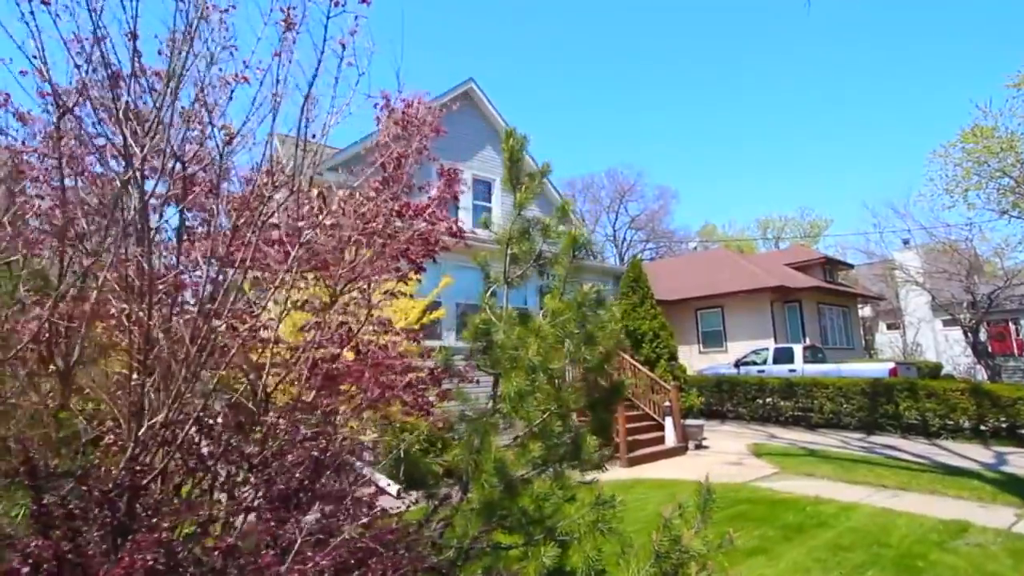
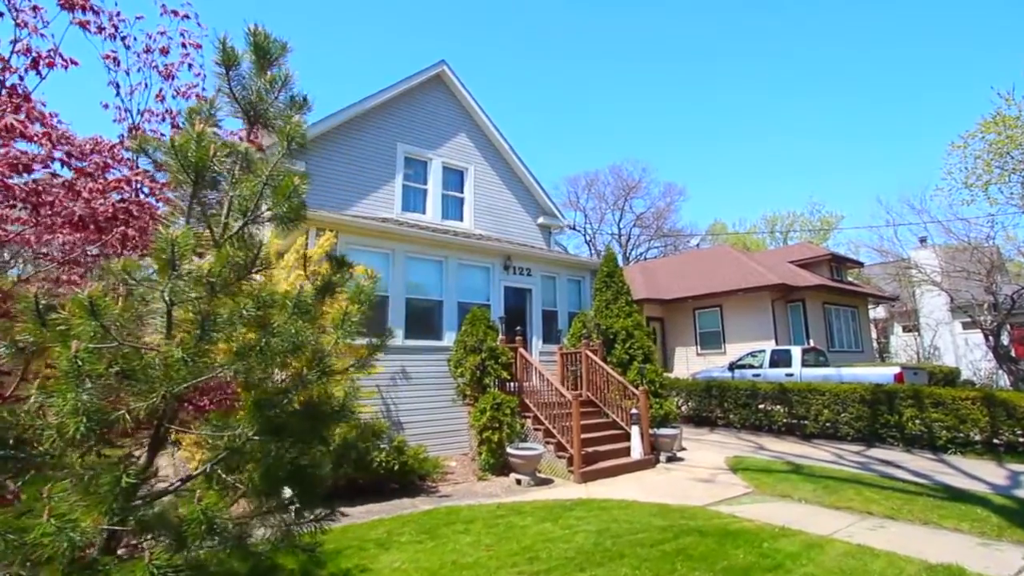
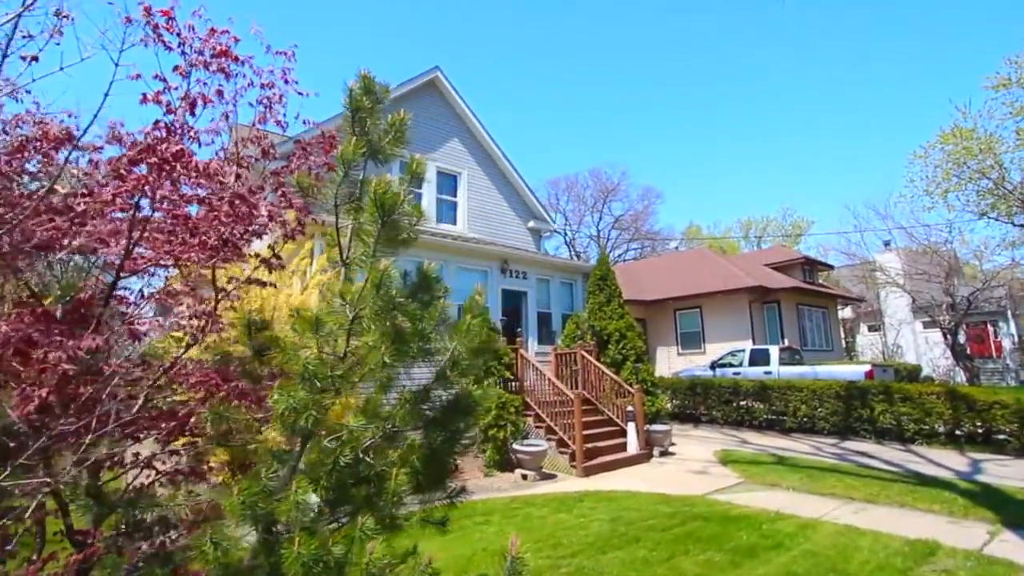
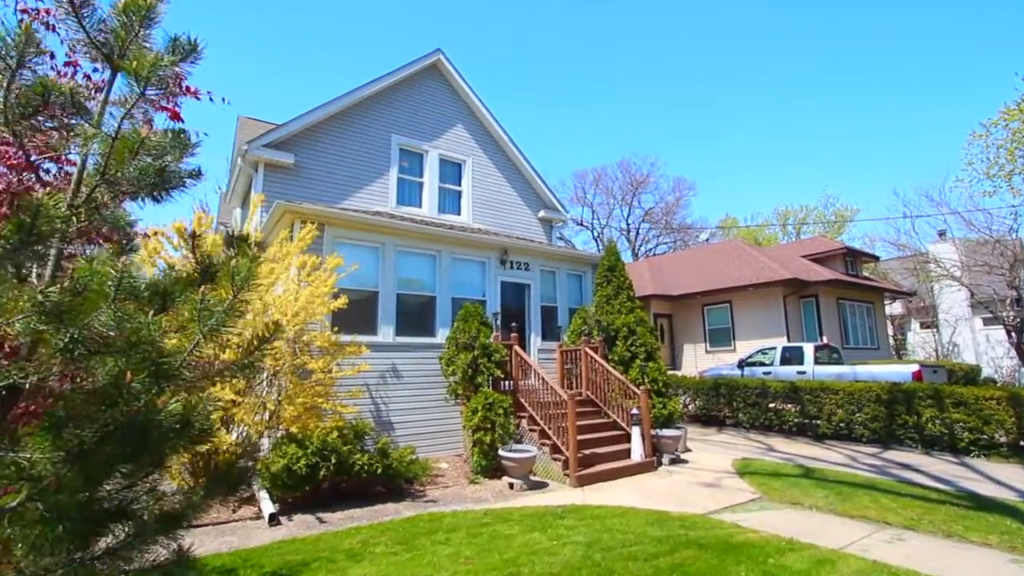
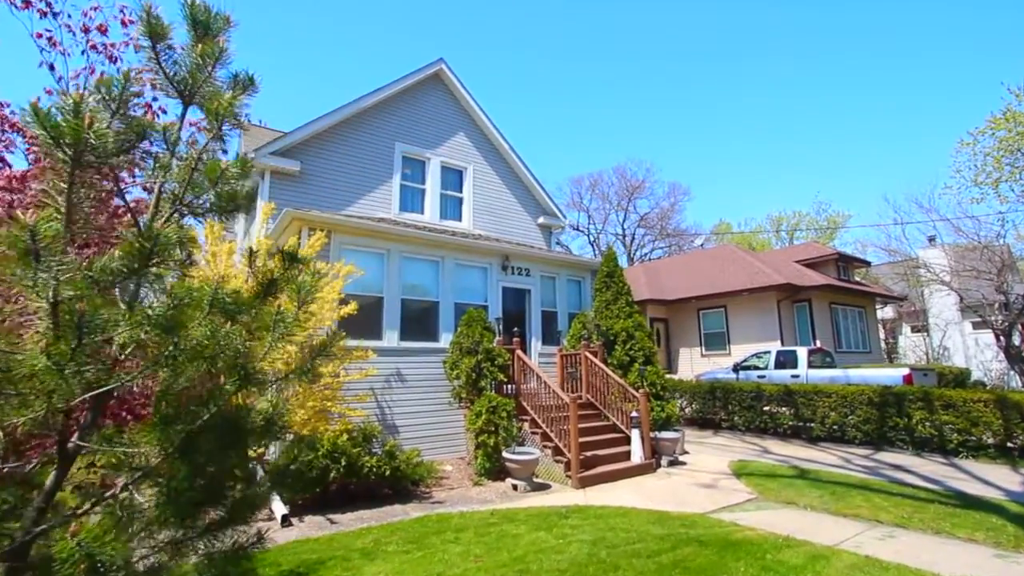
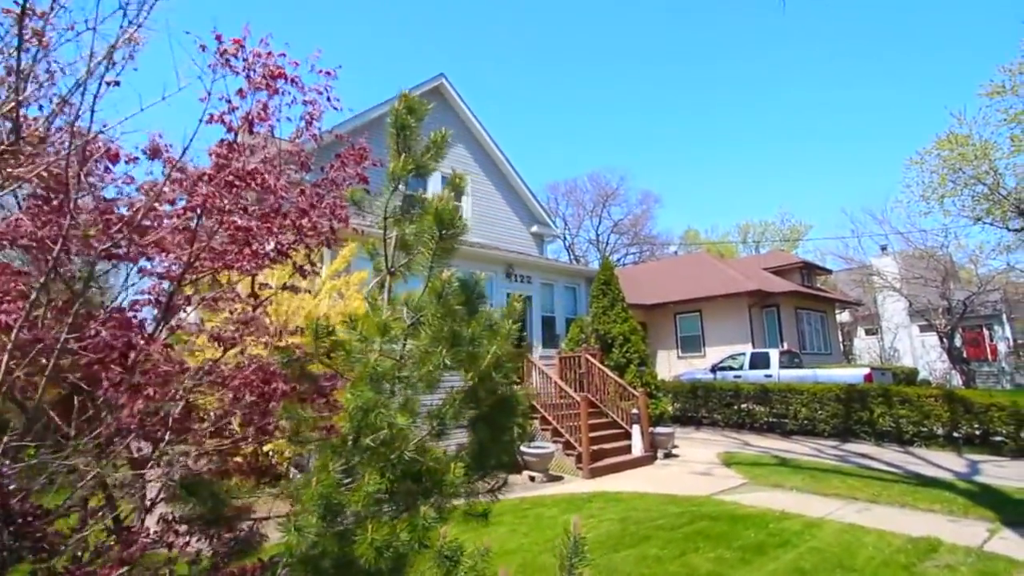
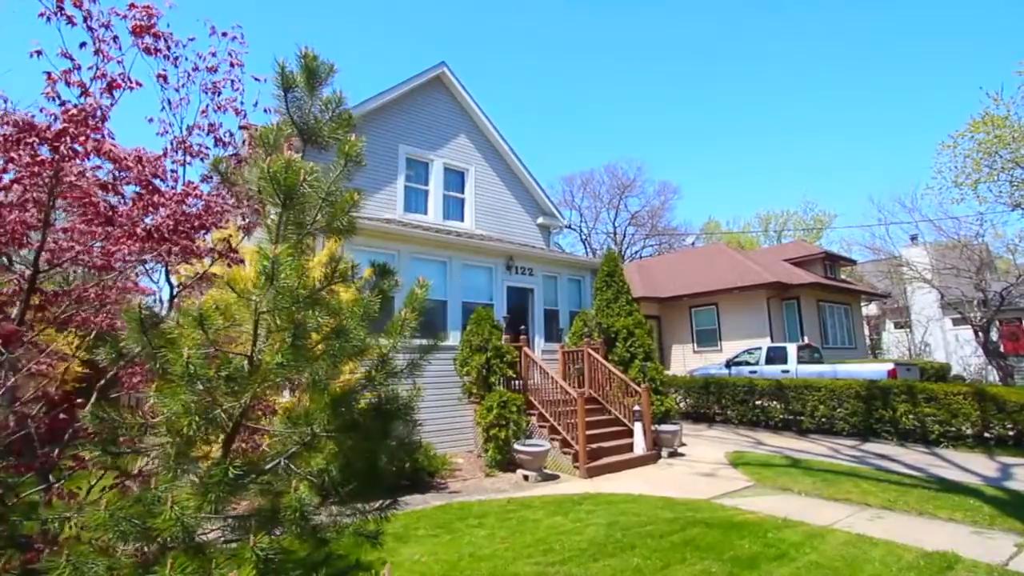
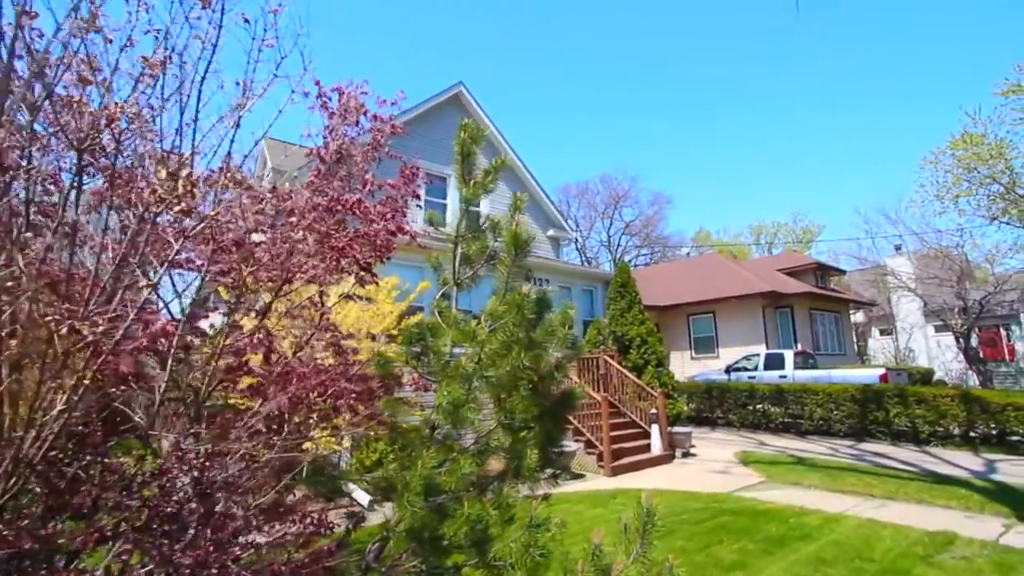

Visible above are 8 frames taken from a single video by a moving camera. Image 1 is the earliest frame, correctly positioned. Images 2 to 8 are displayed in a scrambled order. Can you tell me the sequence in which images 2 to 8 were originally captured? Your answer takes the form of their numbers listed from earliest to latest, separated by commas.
8, 6, 3, 7, 2, 5, 4
